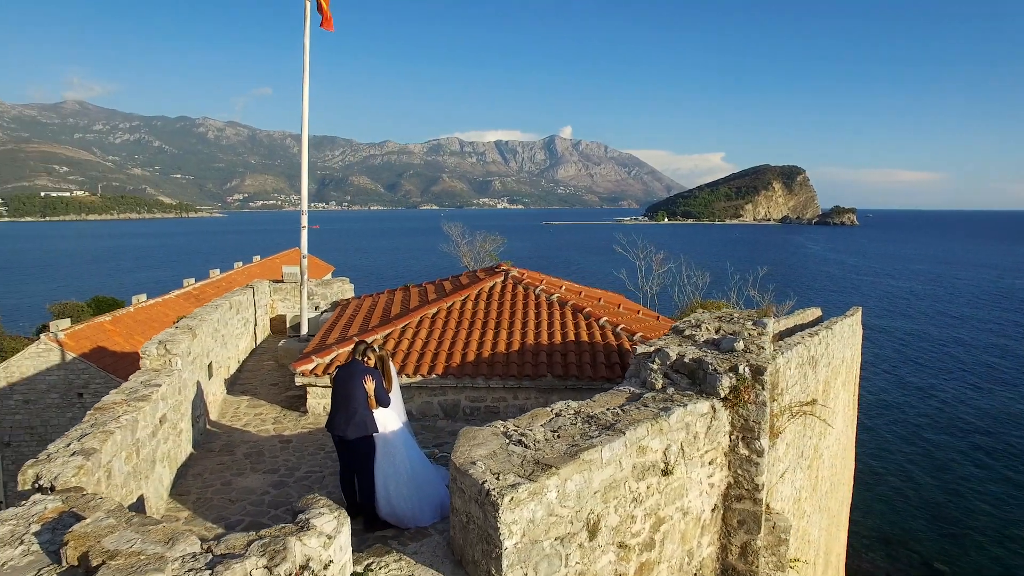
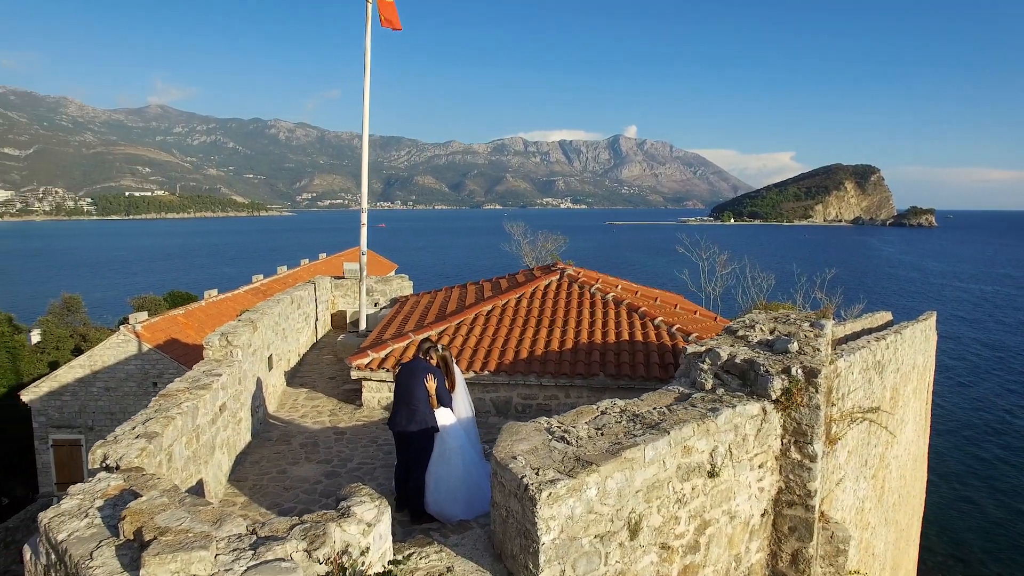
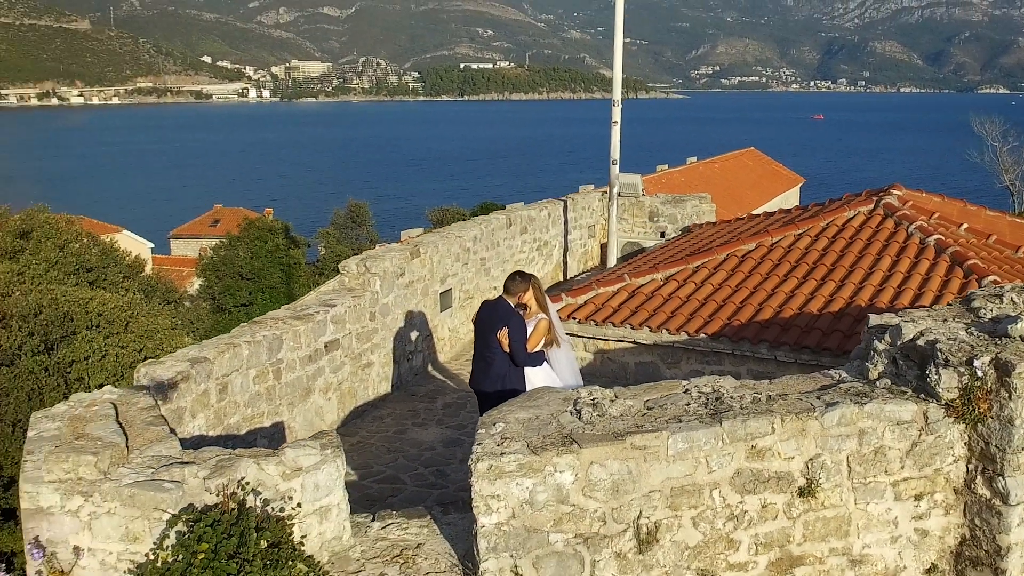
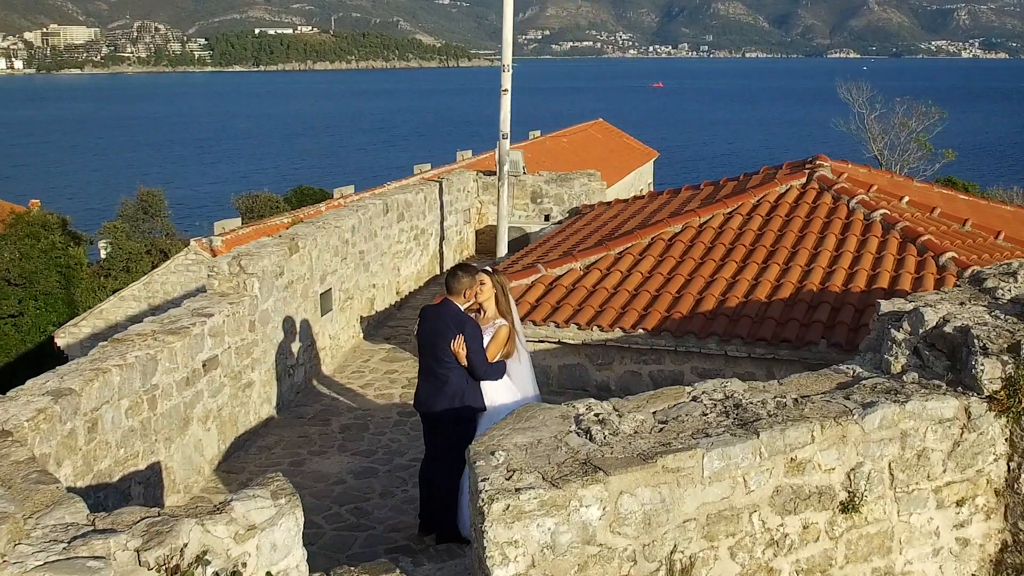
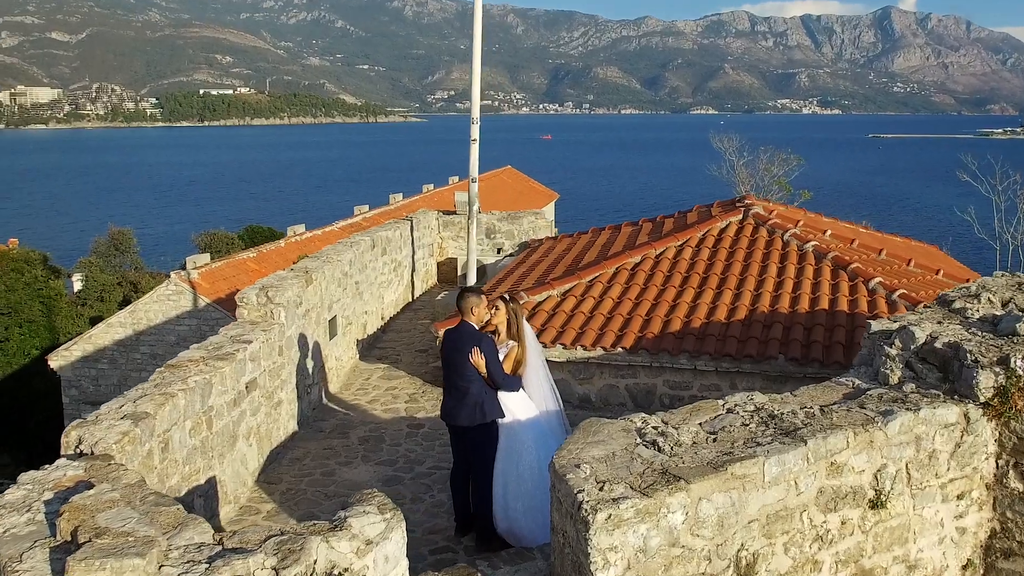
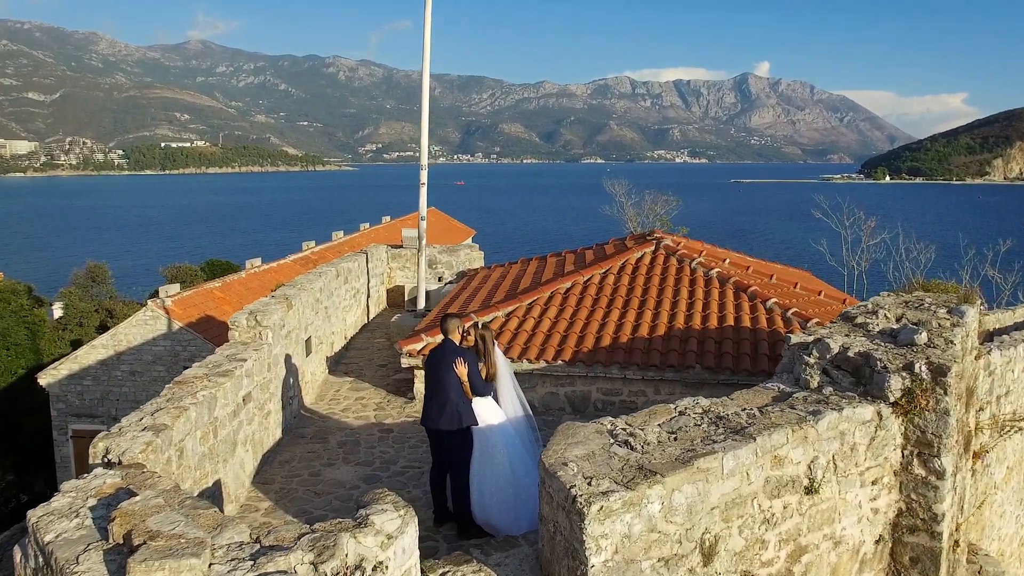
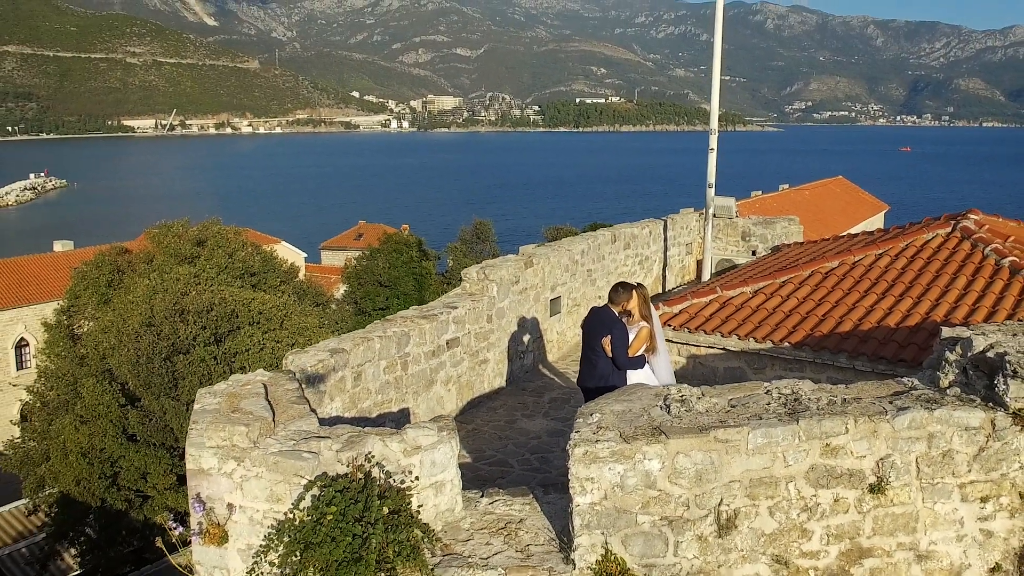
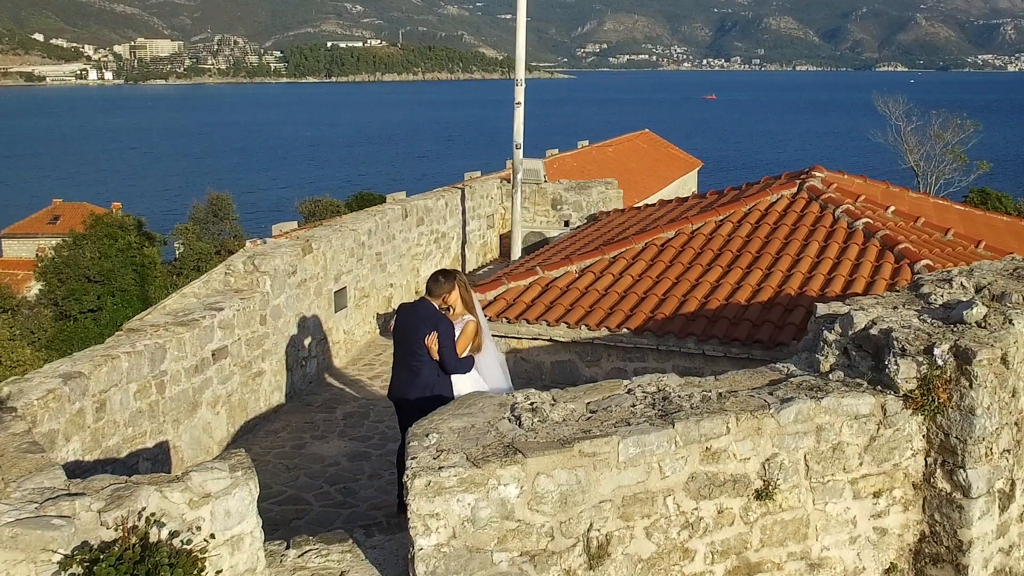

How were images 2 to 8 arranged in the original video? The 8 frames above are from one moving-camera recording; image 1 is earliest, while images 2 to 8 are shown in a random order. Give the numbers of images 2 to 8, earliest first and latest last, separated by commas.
2, 6, 5, 4, 8, 3, 7
